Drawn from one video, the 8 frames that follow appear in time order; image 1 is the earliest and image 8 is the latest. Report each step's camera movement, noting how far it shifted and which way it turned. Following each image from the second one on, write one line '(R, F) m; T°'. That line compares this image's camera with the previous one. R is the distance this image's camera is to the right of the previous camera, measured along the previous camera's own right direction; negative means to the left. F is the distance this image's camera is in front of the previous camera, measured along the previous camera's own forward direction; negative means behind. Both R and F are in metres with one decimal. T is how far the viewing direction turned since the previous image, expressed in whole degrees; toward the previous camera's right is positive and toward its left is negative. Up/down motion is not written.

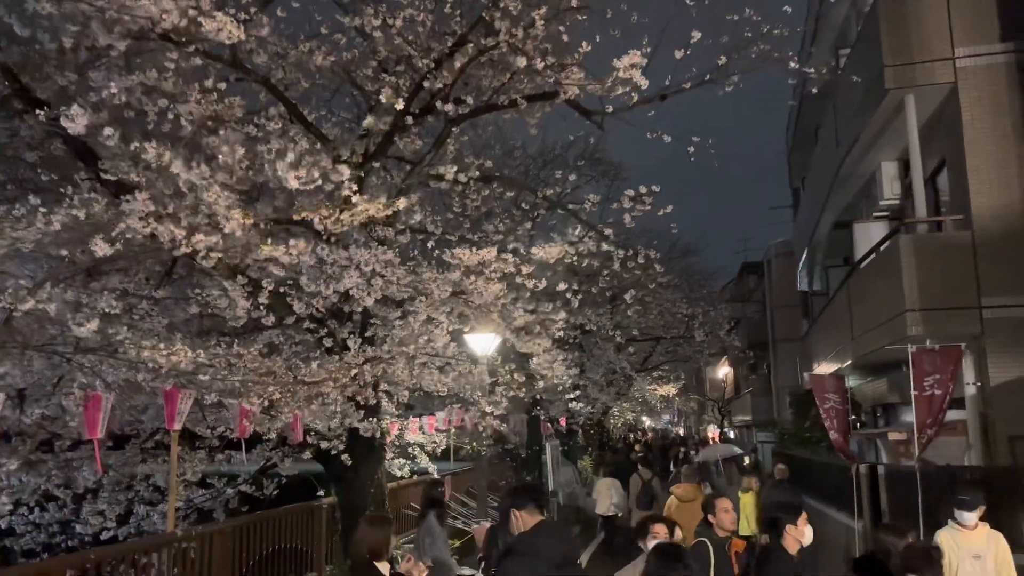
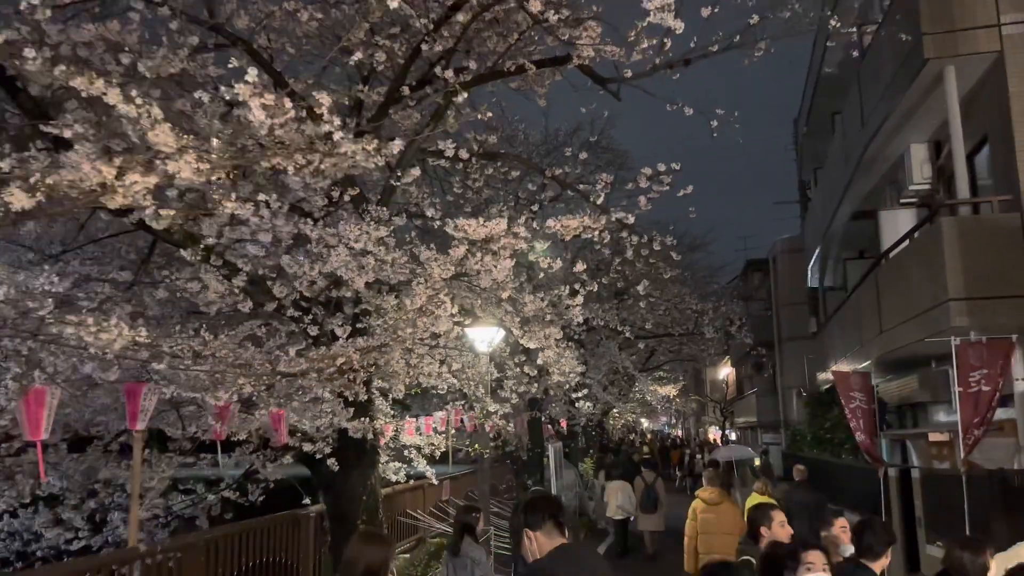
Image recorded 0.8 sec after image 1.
(-0.1, +0.8) m; 0°
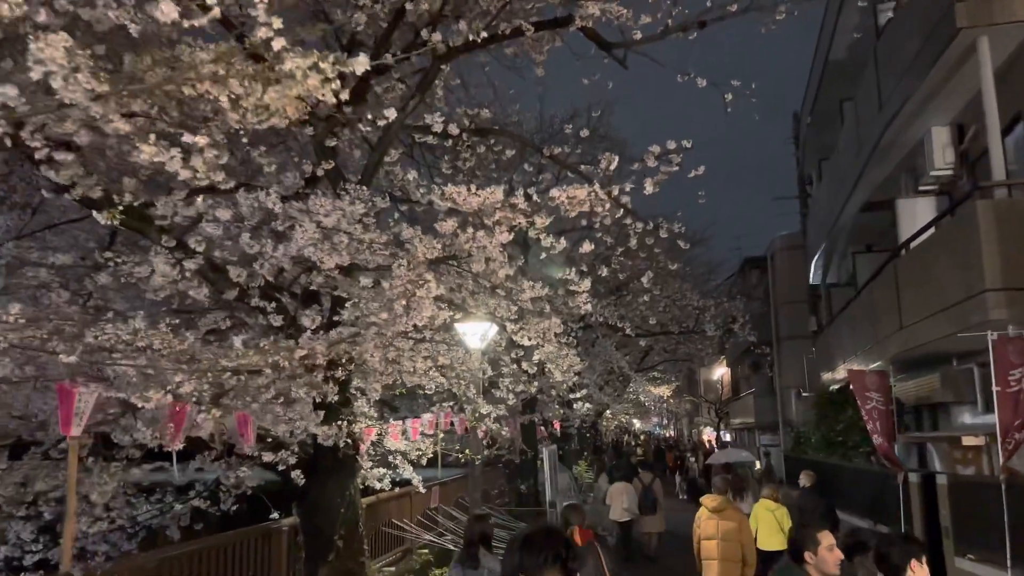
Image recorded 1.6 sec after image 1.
(0.0, +0.8) m; +1°
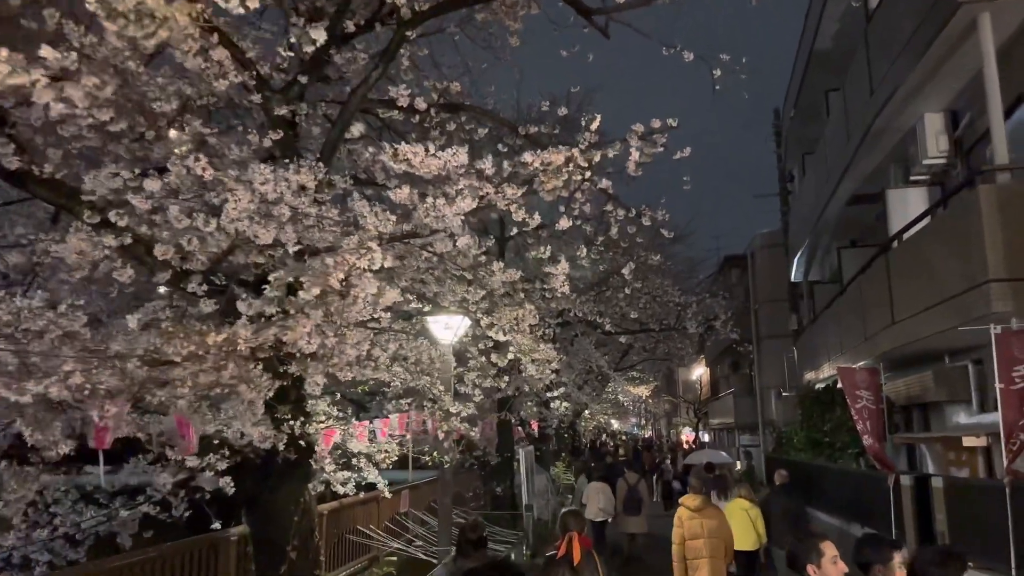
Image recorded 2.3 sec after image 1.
(+0.1, +0.6) m; +1°
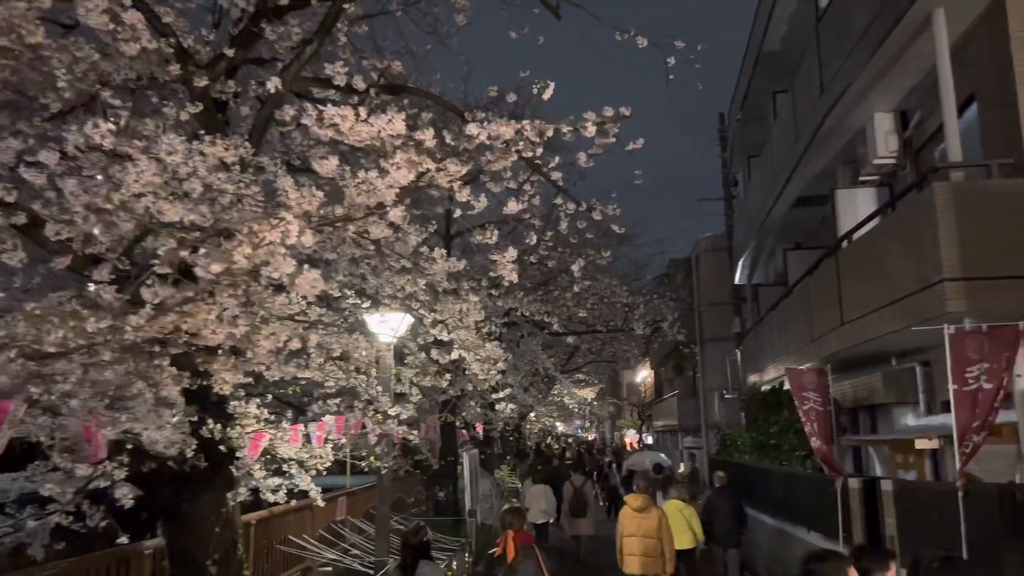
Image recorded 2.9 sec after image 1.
(0.0, +0.4) m; +4°
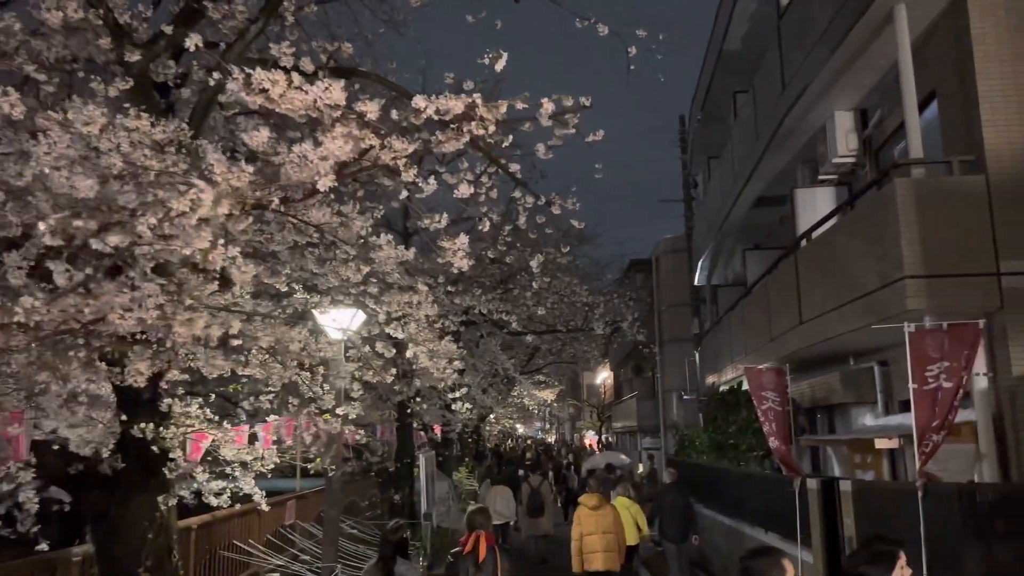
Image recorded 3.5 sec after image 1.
(+0.1, +0.3) m; +3°
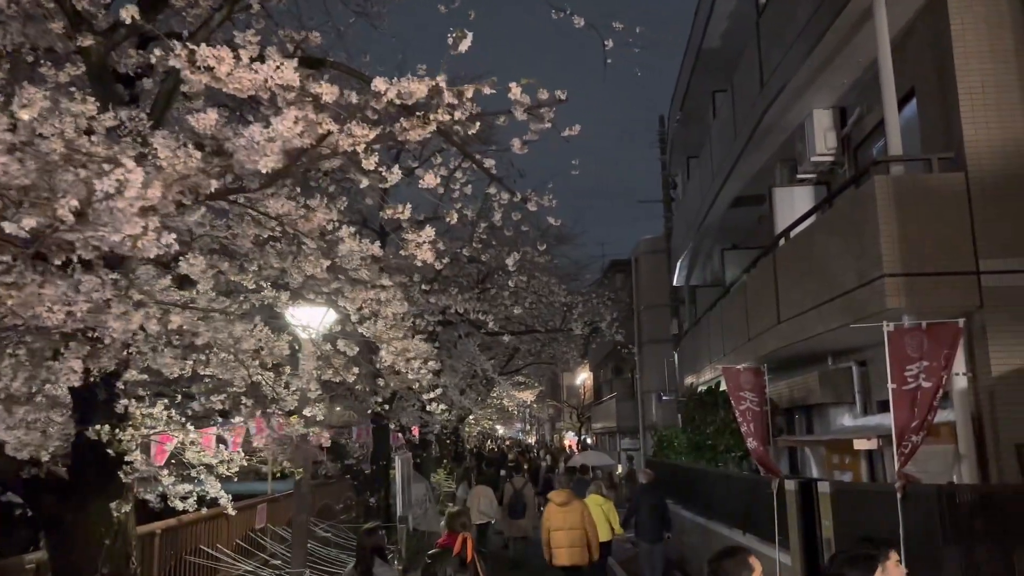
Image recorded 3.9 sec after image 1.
(+0.1, +0.2) m; +1°
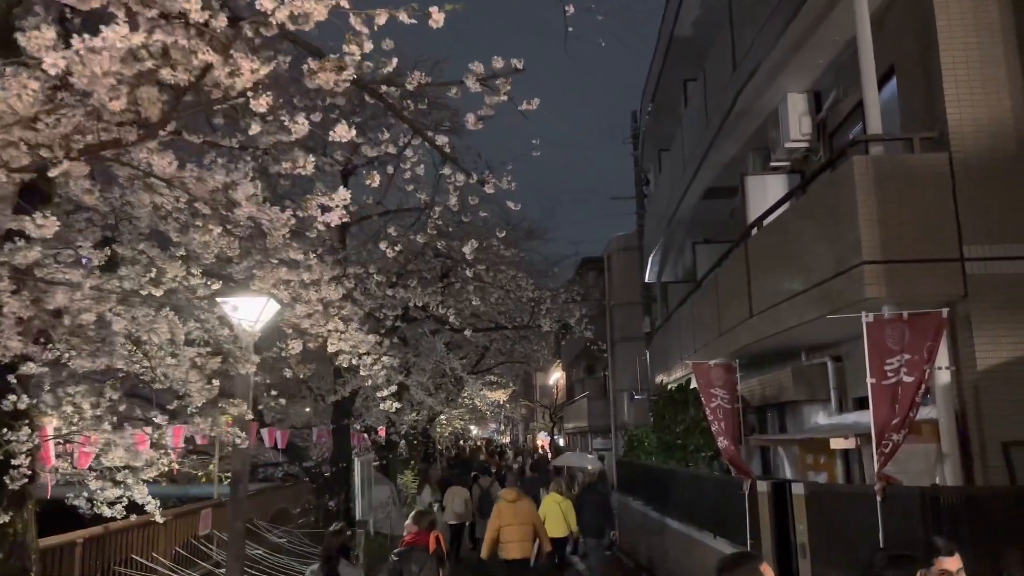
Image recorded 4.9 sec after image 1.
(+0.2, +0.6) m; +2°
